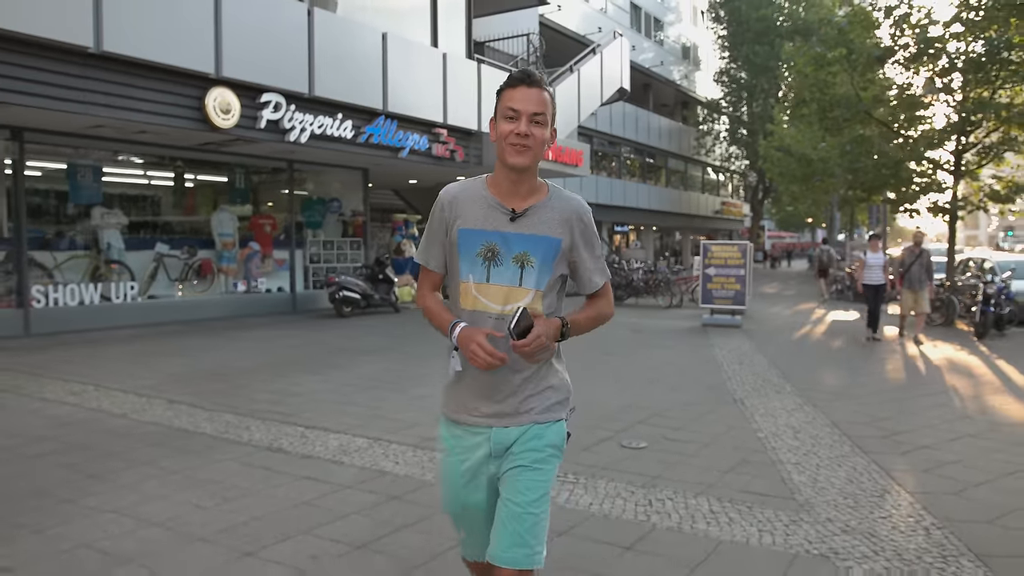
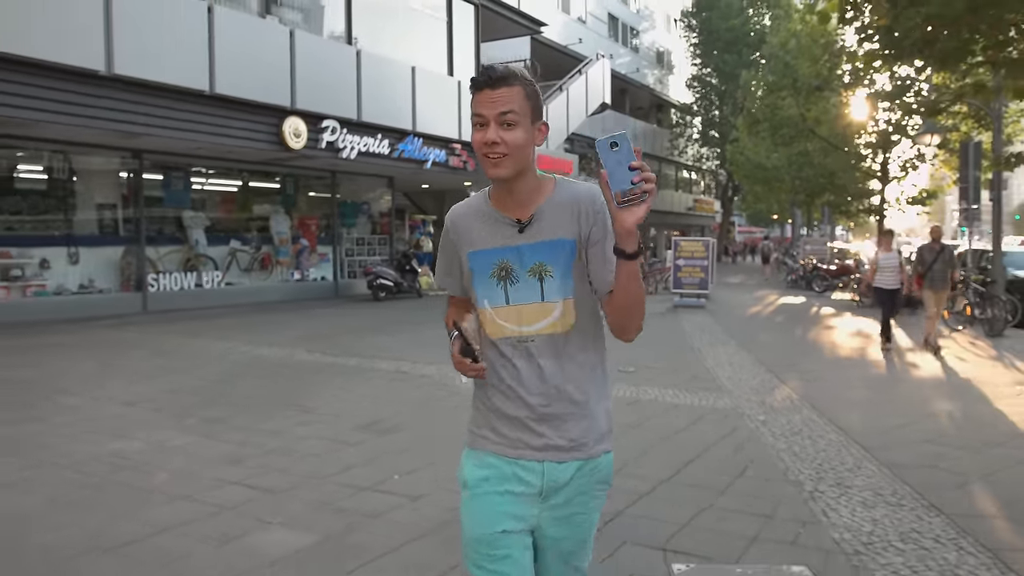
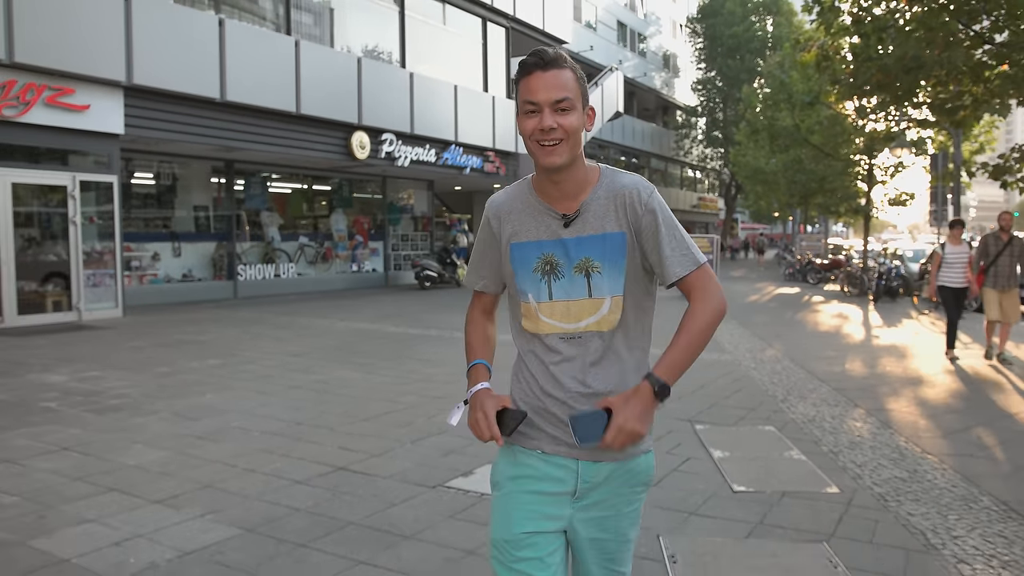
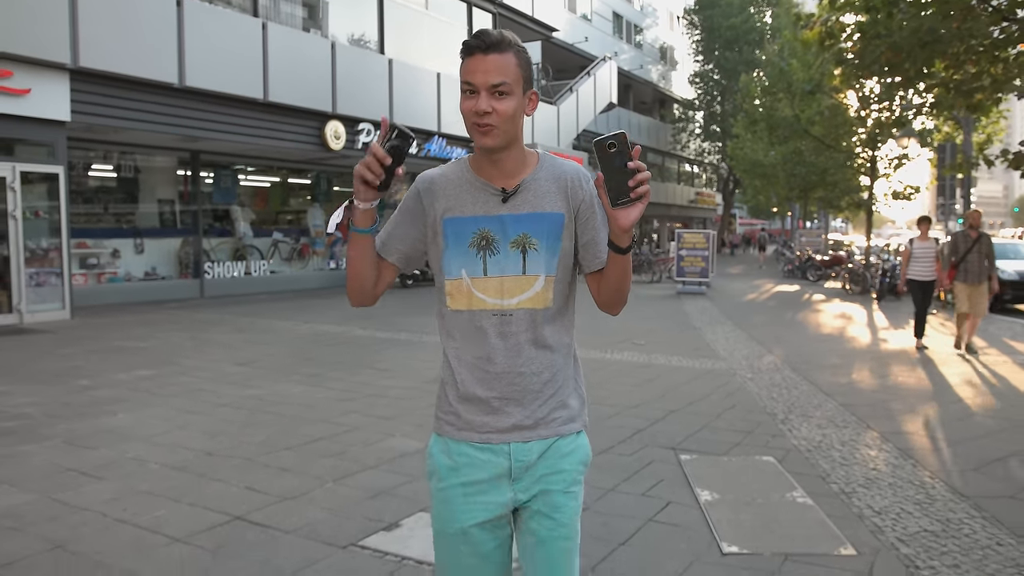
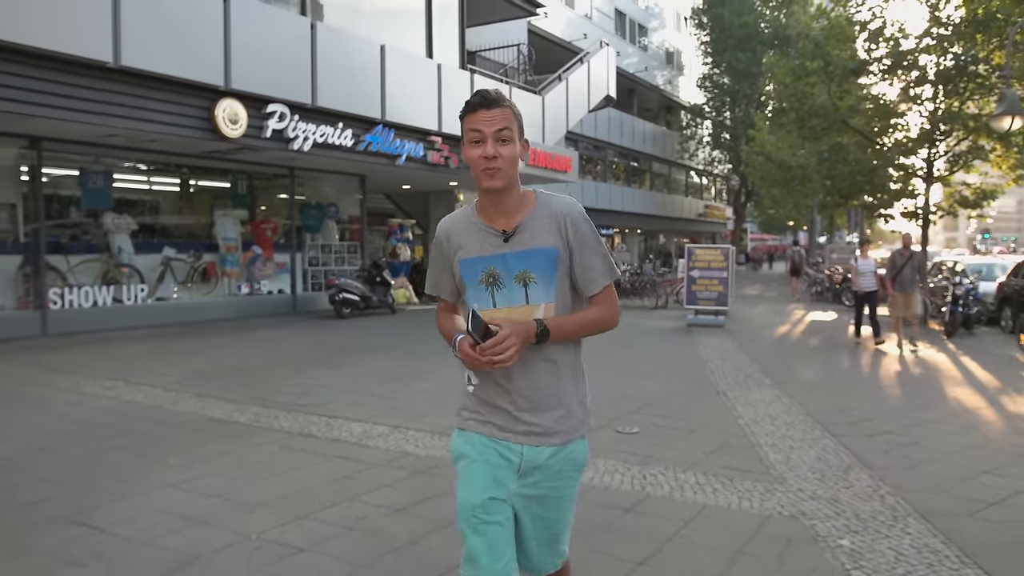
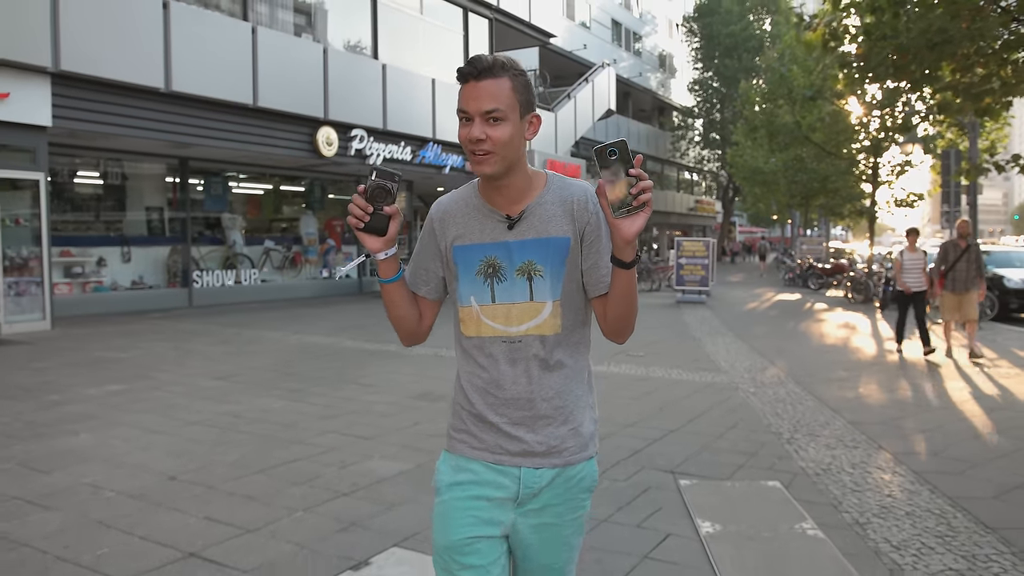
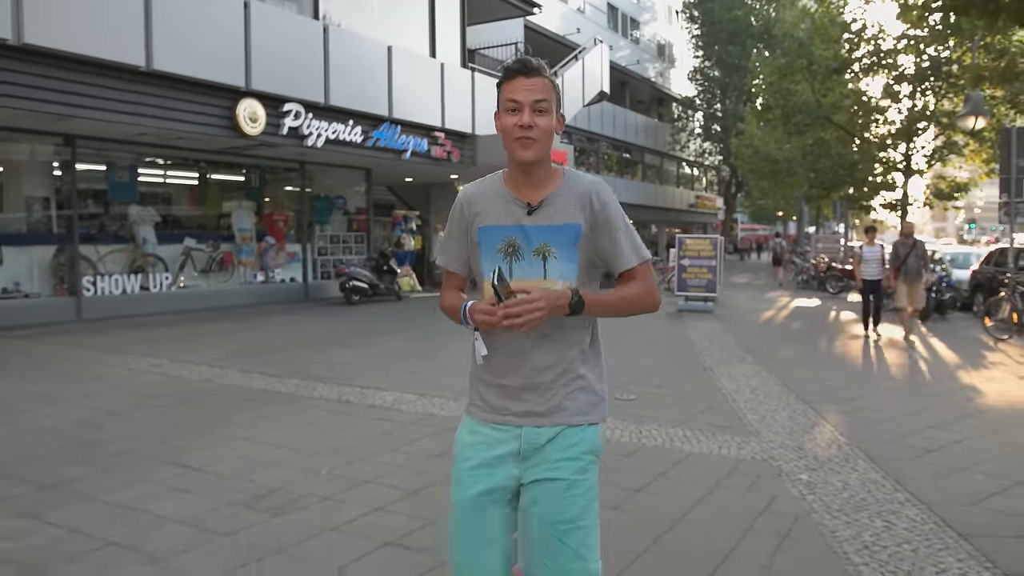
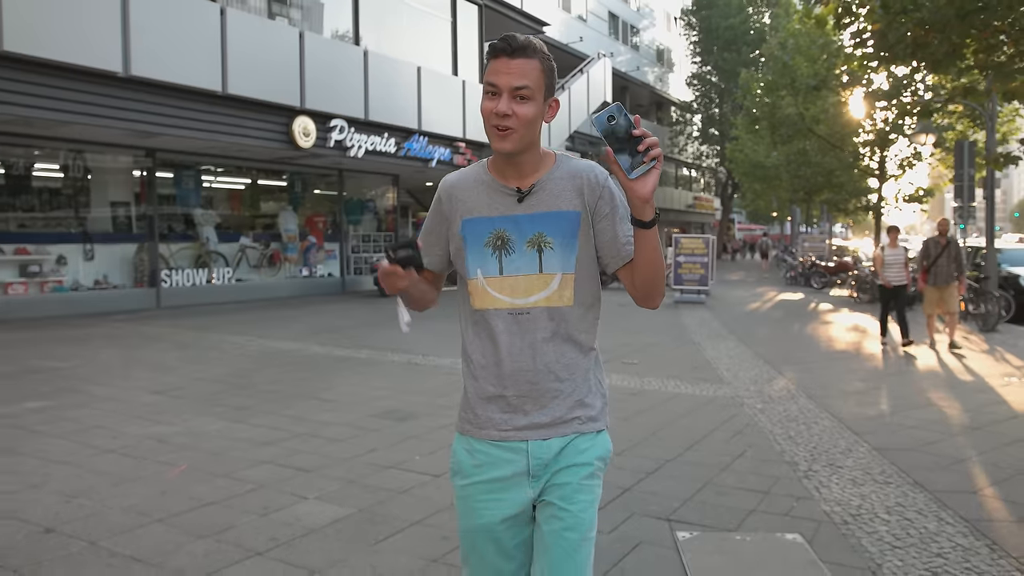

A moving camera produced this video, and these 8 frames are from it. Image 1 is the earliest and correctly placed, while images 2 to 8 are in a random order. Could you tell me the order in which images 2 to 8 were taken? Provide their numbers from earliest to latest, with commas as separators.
5, 7, 2, 8, 6, 4, 3
